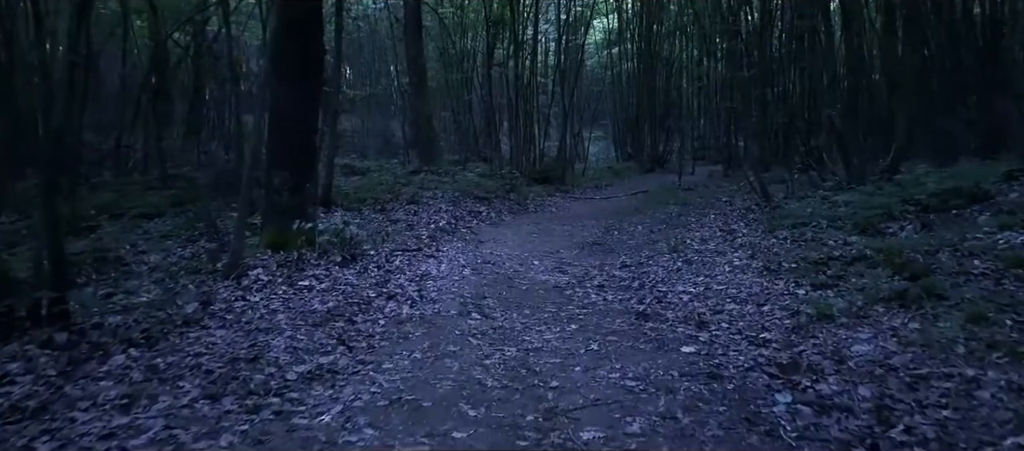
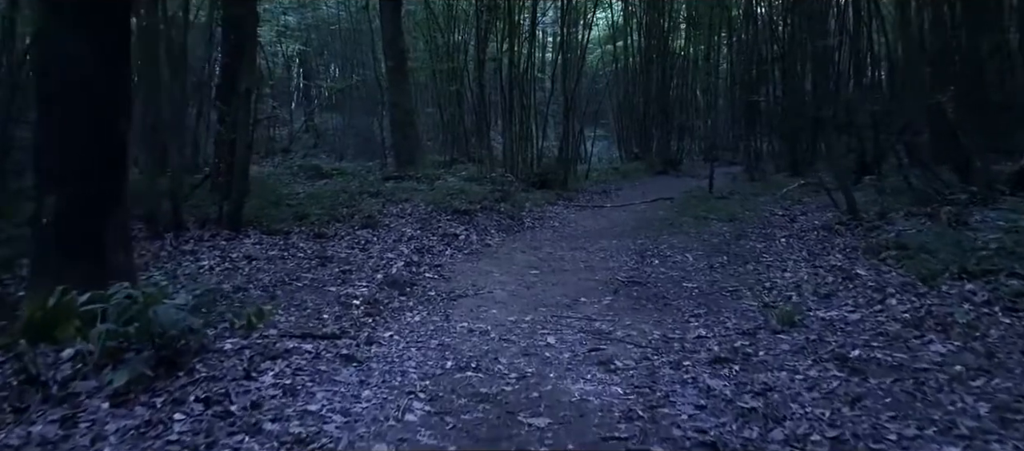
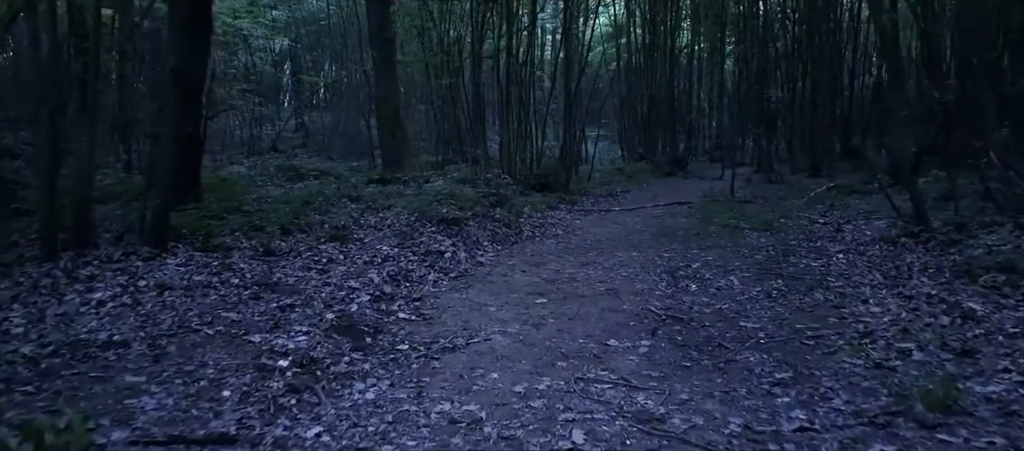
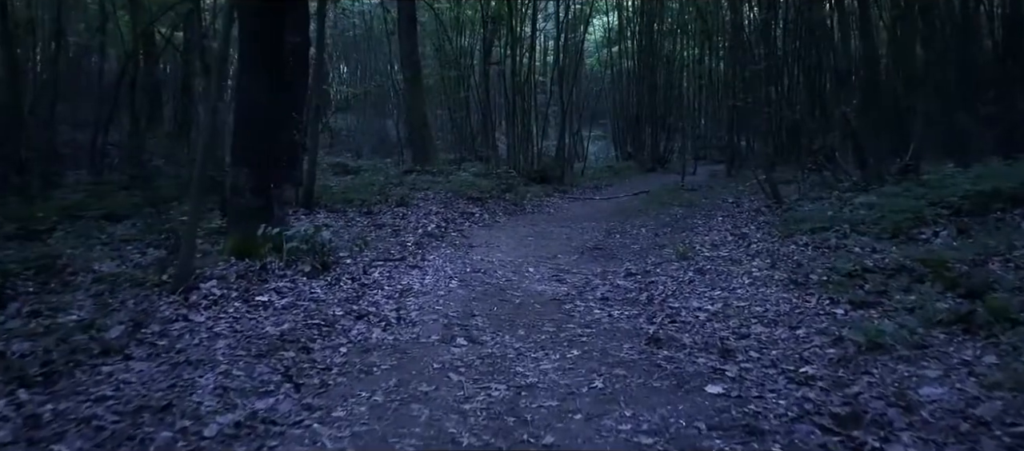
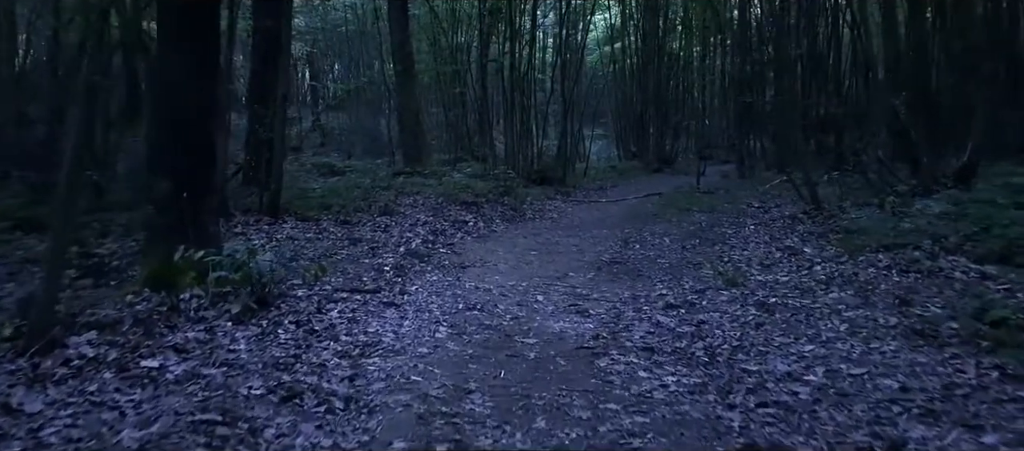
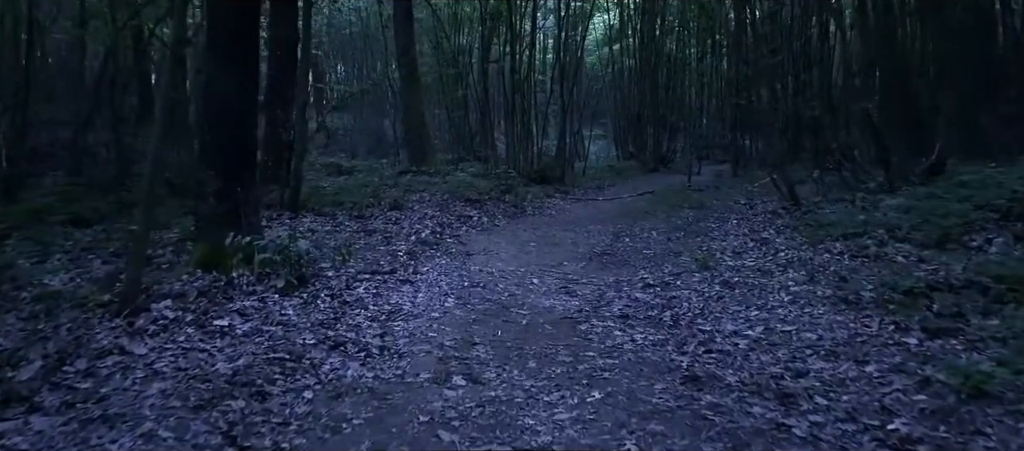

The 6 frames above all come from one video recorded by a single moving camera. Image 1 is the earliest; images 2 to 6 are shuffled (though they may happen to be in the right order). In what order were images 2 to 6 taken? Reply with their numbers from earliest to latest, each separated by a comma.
4, 6, 5, 2, 3
